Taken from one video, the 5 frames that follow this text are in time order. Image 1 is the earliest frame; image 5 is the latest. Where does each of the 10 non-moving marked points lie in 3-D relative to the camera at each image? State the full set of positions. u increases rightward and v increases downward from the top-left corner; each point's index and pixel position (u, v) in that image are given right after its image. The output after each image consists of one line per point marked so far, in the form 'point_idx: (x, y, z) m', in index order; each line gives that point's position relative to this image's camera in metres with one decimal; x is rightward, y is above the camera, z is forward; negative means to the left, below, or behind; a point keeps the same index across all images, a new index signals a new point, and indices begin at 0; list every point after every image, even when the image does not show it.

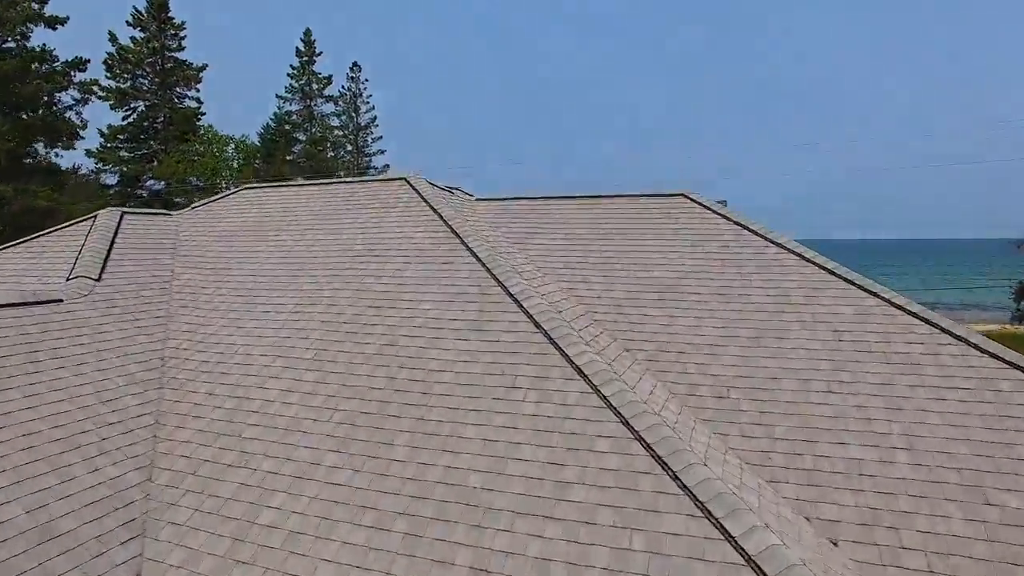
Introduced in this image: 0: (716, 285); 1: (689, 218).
0: (+1.3, 0.0, +5.2) m
1: (+1.3, +0.5, +6.1) m
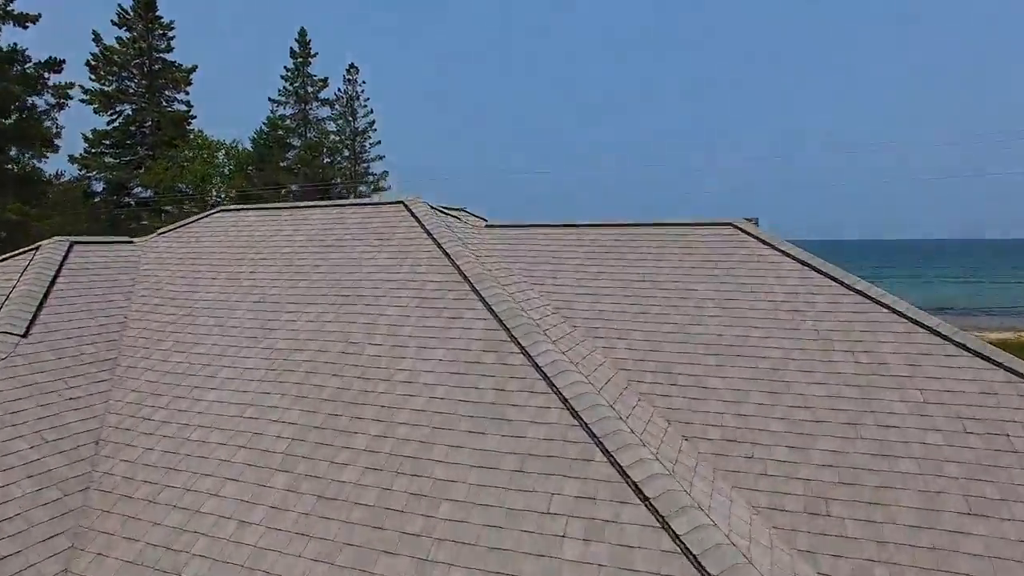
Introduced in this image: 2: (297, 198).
0: (+1.4, -0.3, +4.2) m
1: (+1.5, +0.2, +5.1) m
2: (-5.1, +2.1, +19.4) m
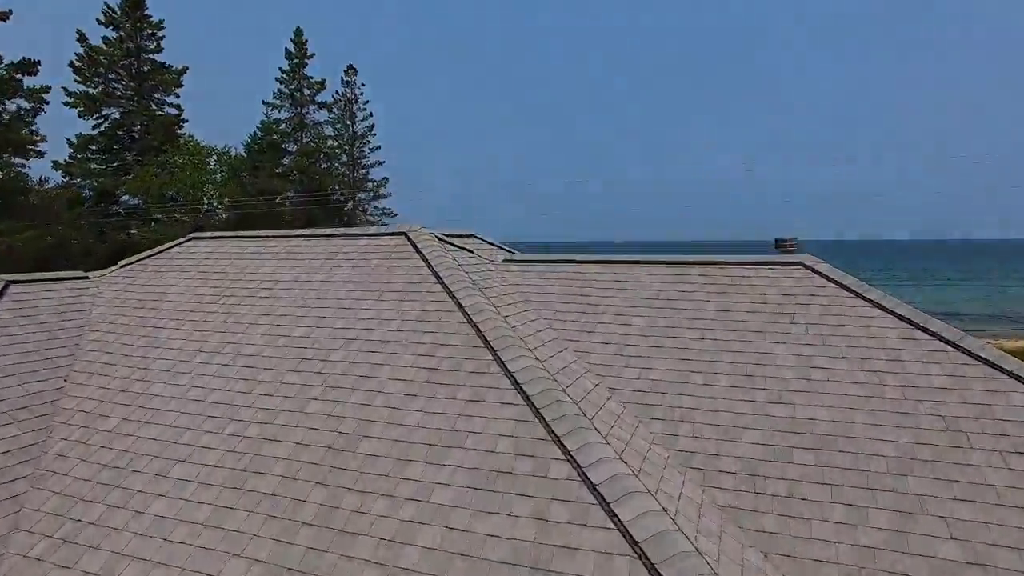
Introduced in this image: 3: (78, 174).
0: (+1.6, -0.6, +3.2) m
1: (+1.6, -0.1, +4.1) m
2: (-4.9, +1.8, +18.4) m
3: (-10.0, +2.6, +18.7) m
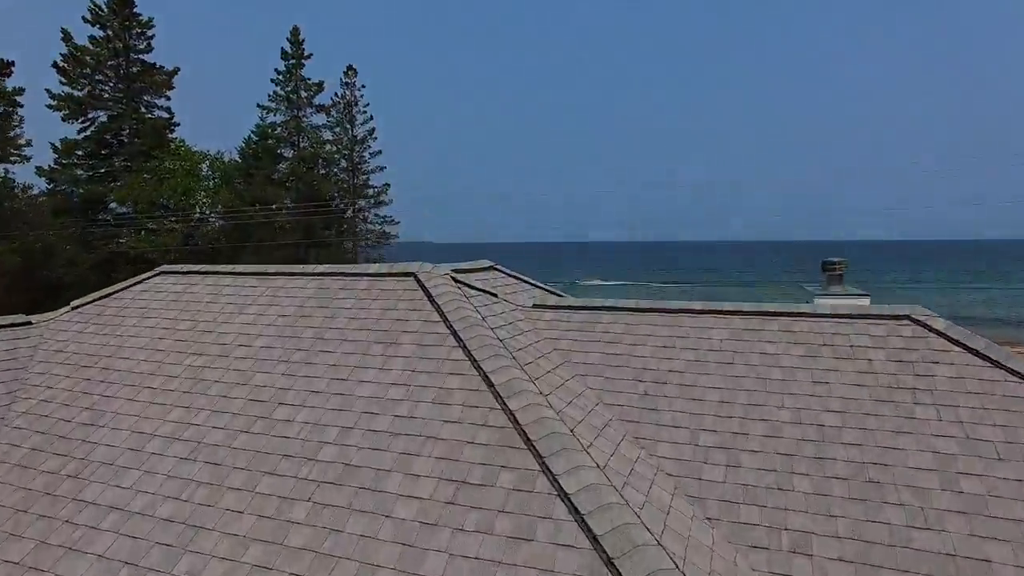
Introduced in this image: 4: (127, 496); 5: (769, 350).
0: (+1.8, -0.9, +2.2) m
1: (+1.8, -0.4, +3.2) m
2: (-4.8, +1.6, +17.5) m
3: (-9.8, +2.3, +17.7) m
4: (-1.4, -0.8, +3.0) m
5: (+1.2, -0.2, +3.8) m
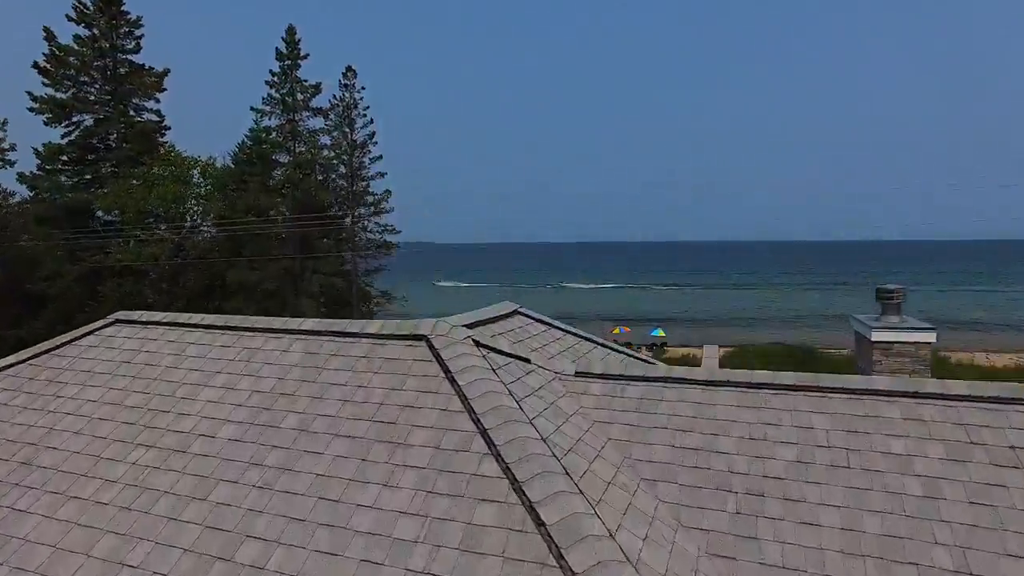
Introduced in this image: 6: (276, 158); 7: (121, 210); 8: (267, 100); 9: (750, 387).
0: (+1.9, -1.2, +1.3) m
1: (+1.9, -0.7, +2.3) m
2: (-4.6, +1.3, +16.6) m
3: (-9.6, +2.1, +16.8) m
4: (-1.3, -1.0, +2.1) m
5: (+1.4, -0.5, +2.9) m
6: (-5.0, +2.7, +17.2) m
7: (-8.0, +1.6, +16.7) m
8: (-5.0, +3.9, +16.8) m
9: (+1.0, -0.4, +3.4) m
